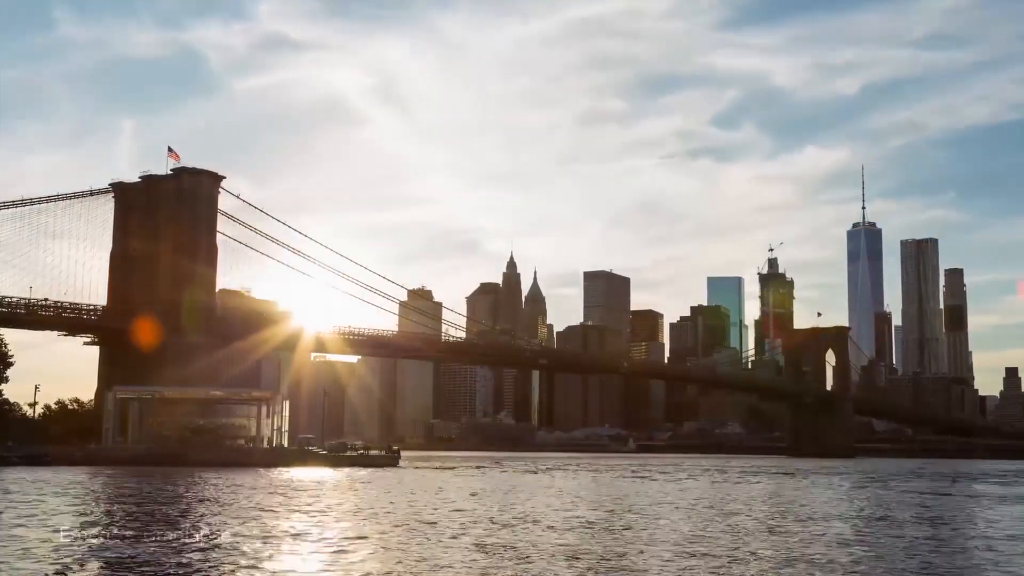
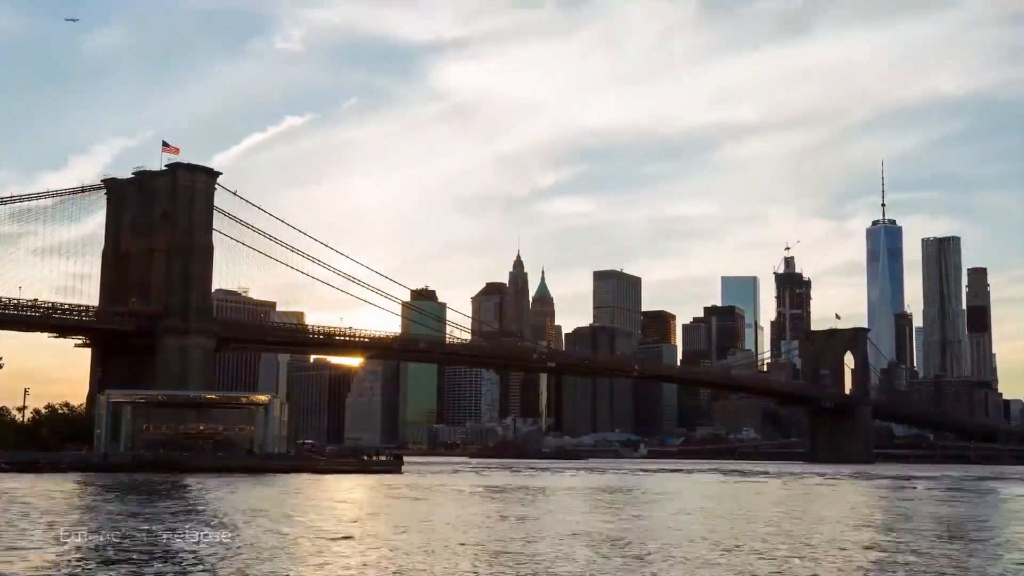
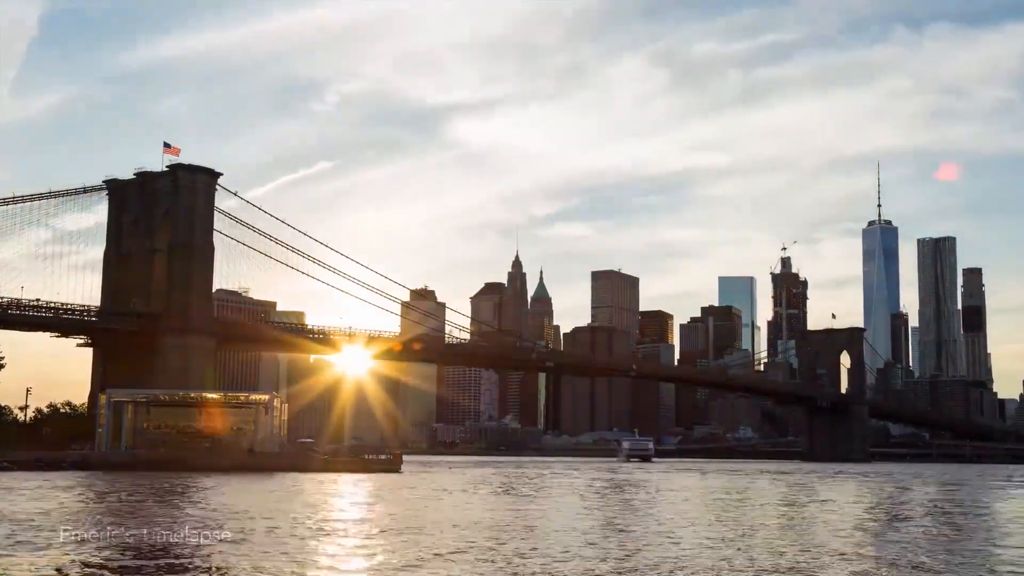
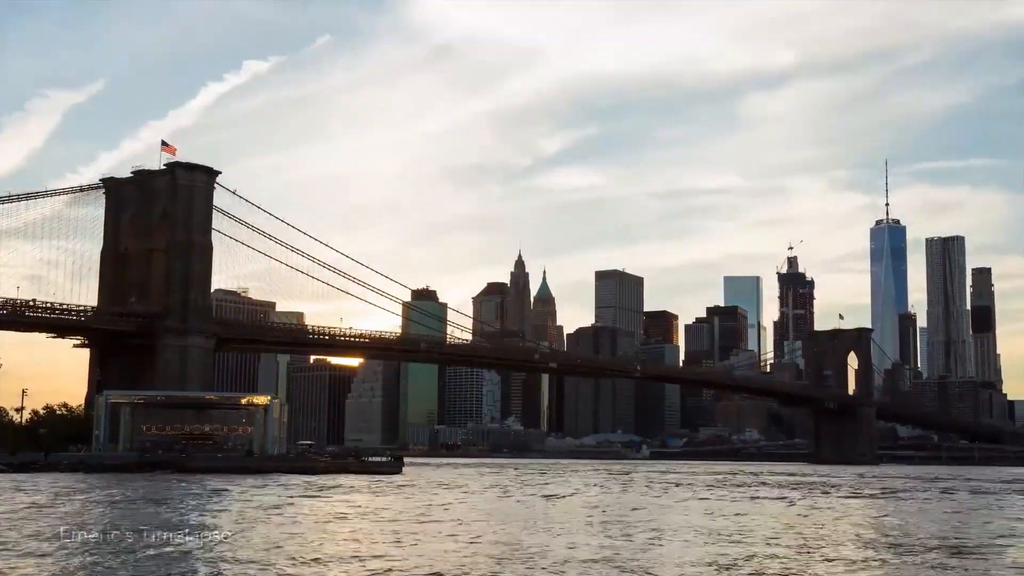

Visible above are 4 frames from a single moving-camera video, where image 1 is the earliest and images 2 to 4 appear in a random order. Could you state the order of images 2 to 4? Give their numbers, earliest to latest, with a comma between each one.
3, 2, 4
